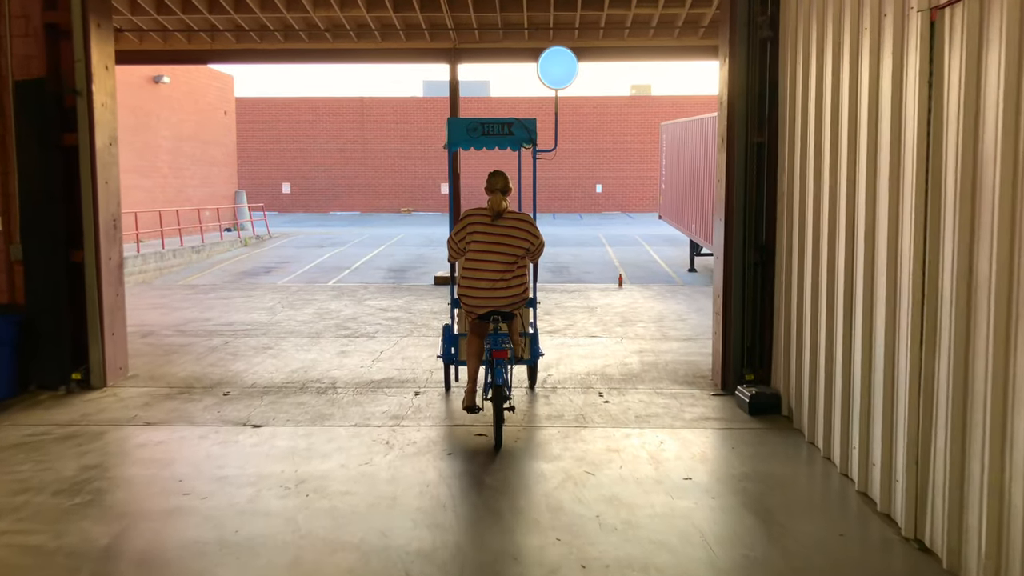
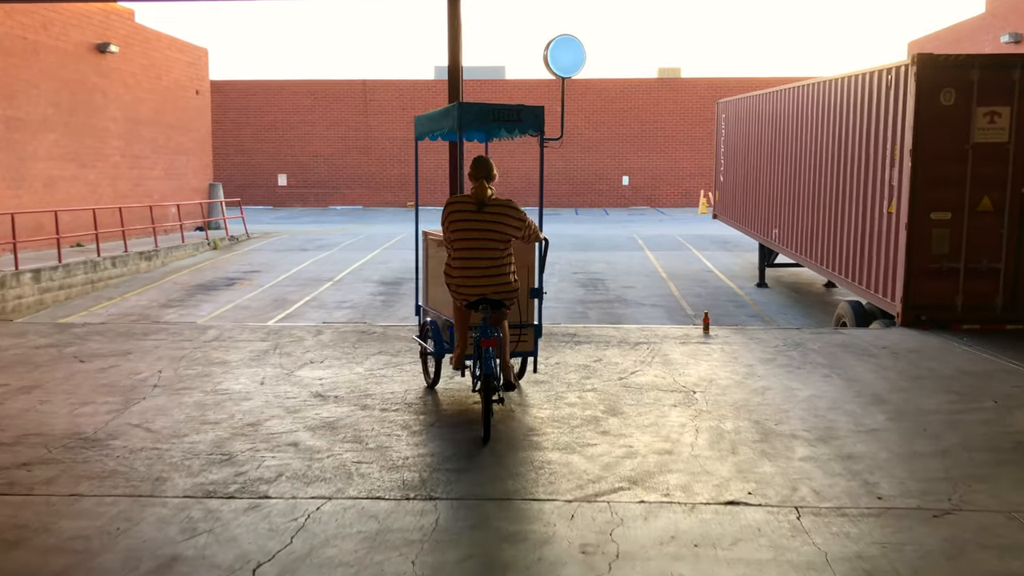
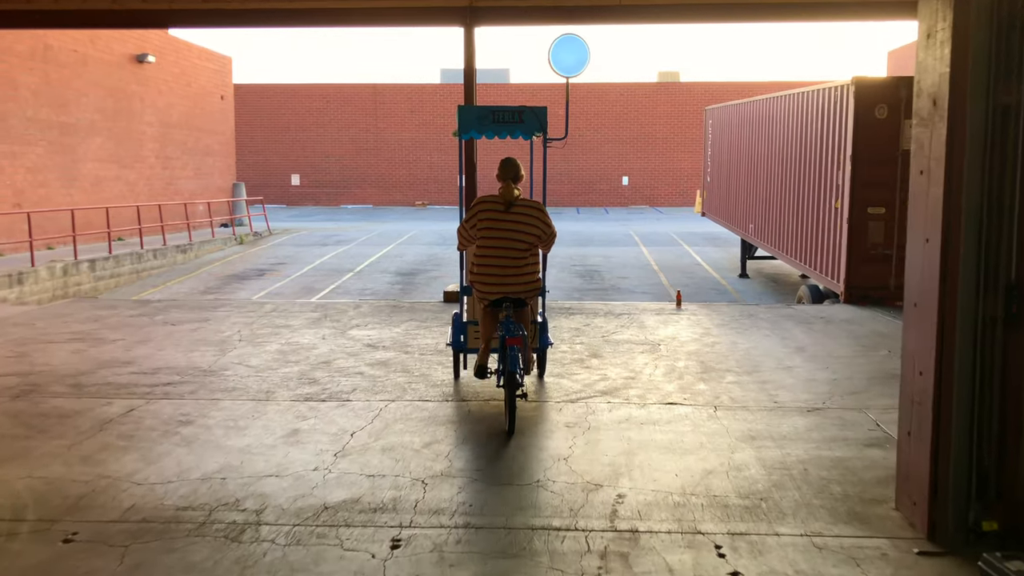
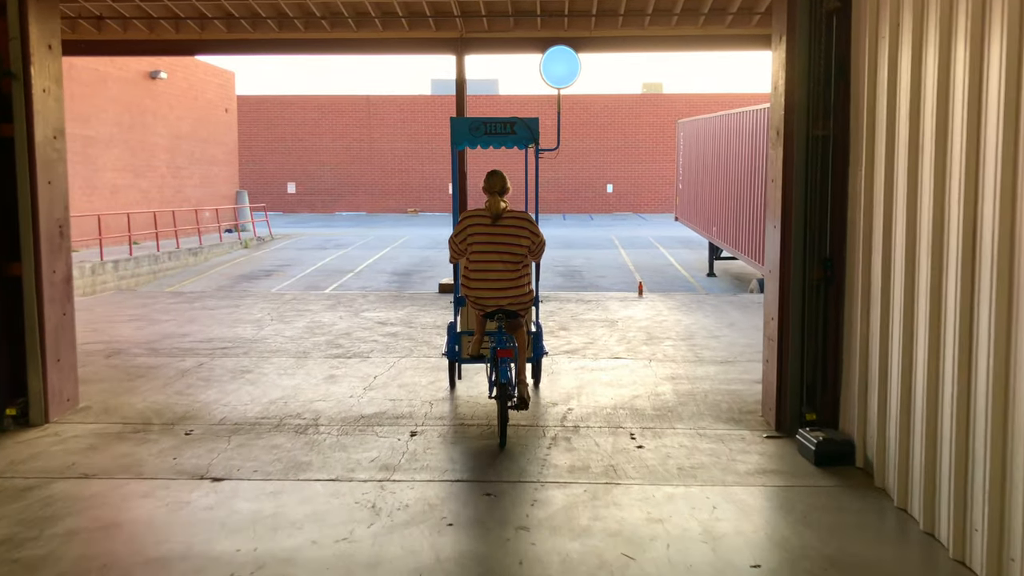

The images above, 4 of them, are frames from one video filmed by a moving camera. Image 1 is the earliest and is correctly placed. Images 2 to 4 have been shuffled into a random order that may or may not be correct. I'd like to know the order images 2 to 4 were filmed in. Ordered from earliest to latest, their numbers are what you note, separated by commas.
4, 3, 2
